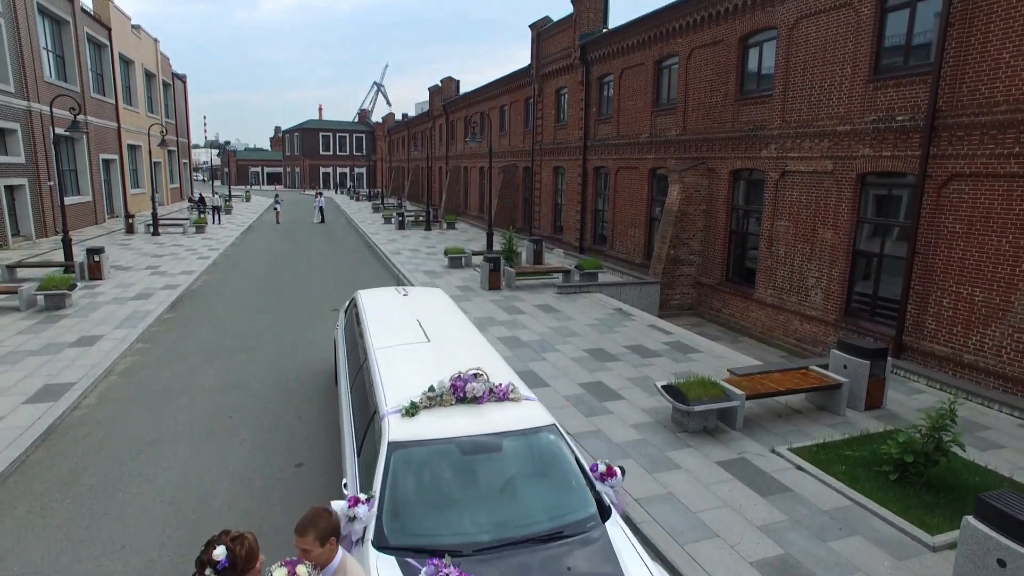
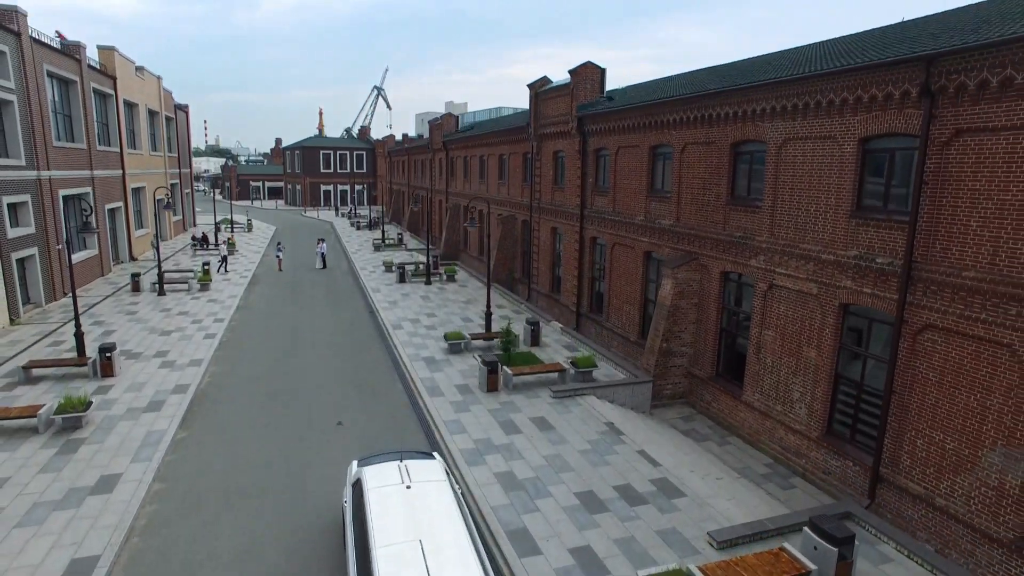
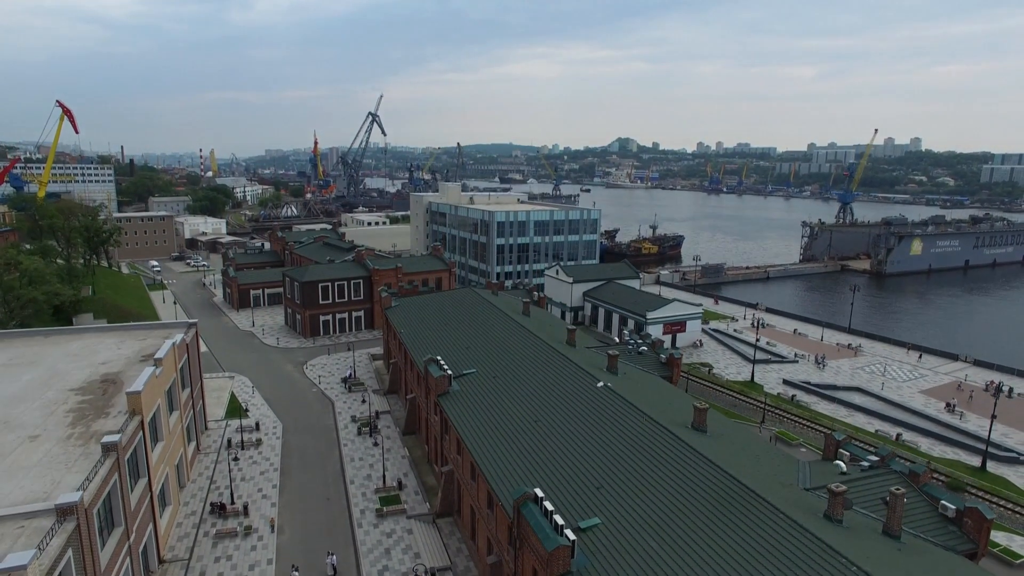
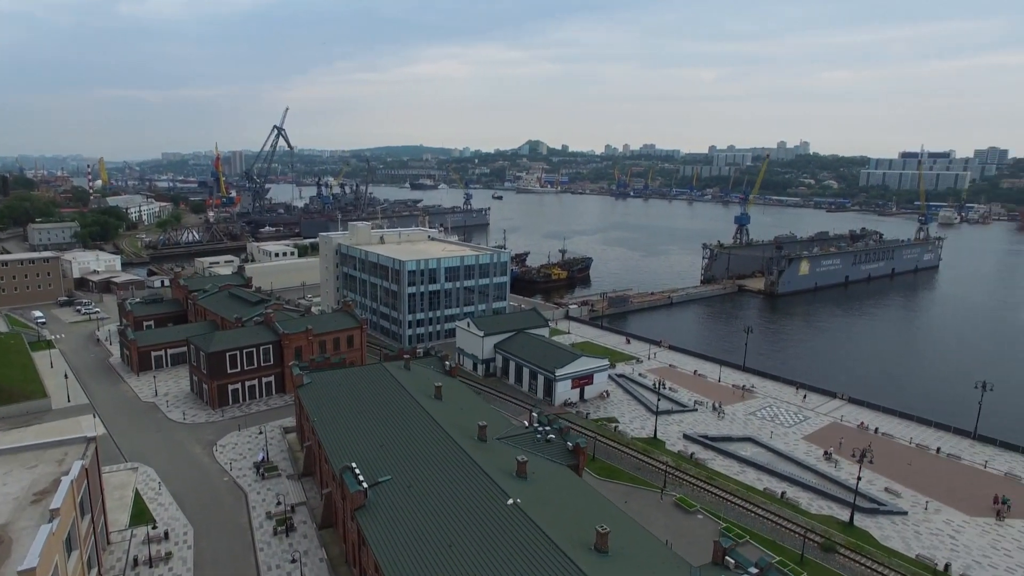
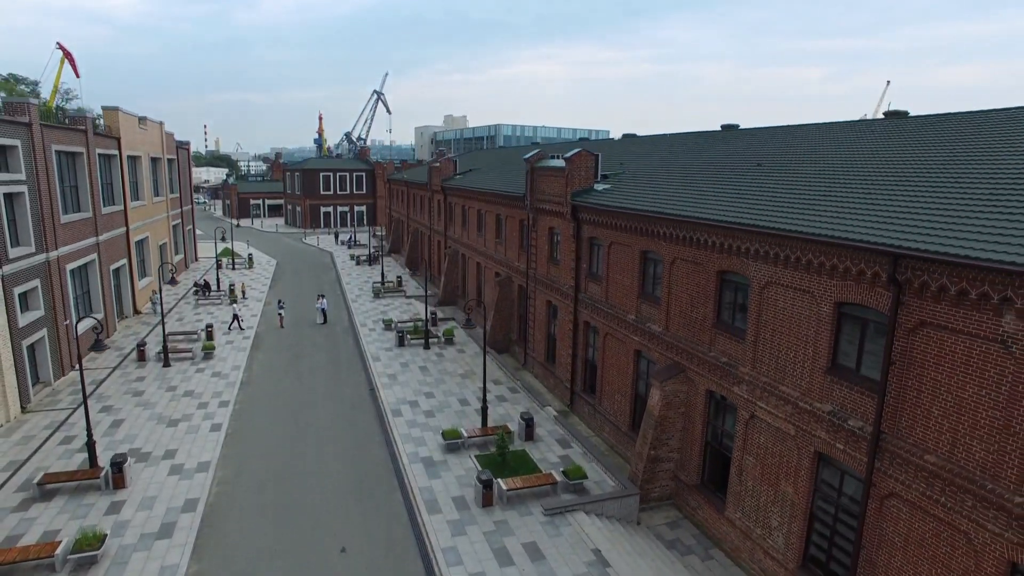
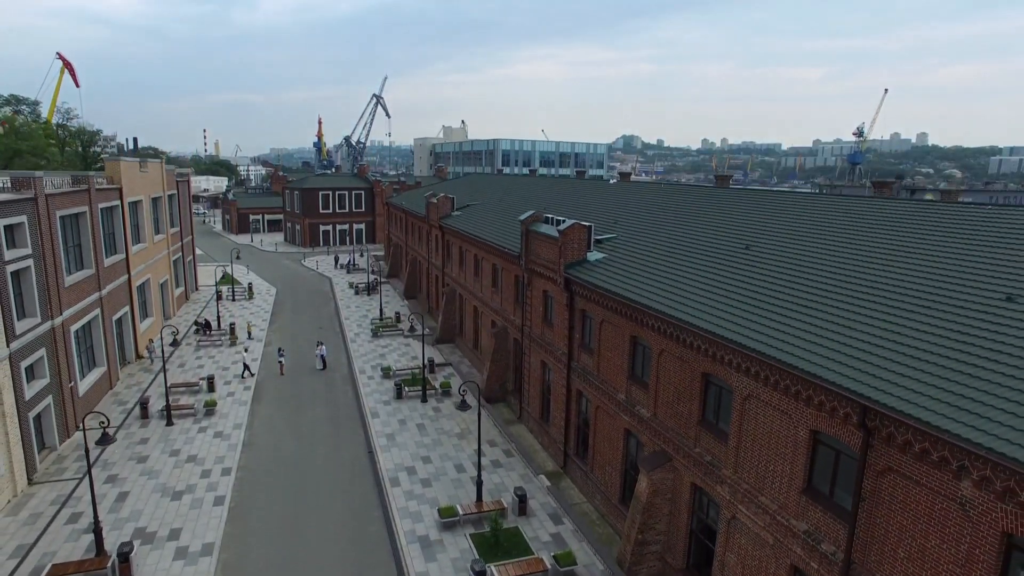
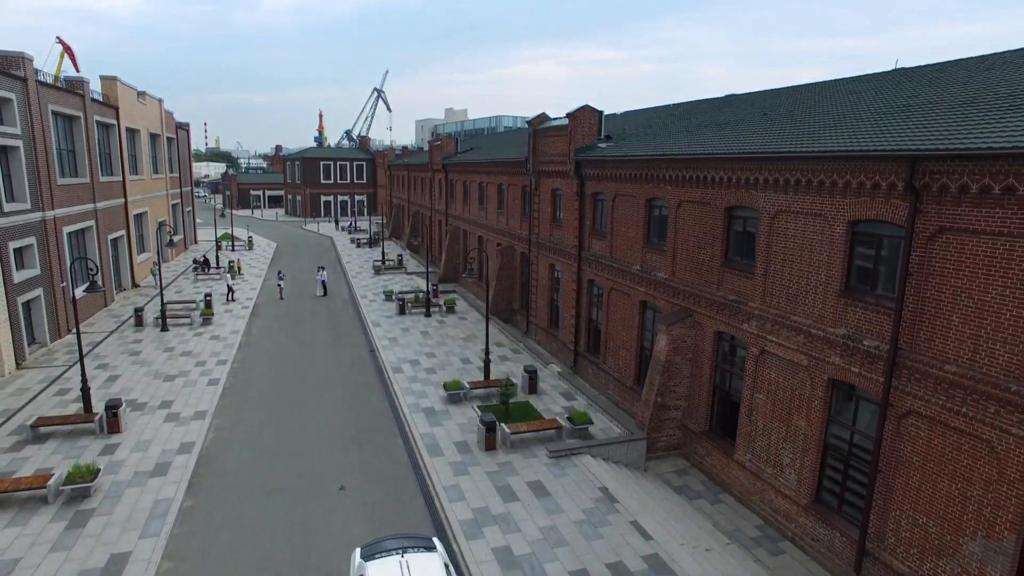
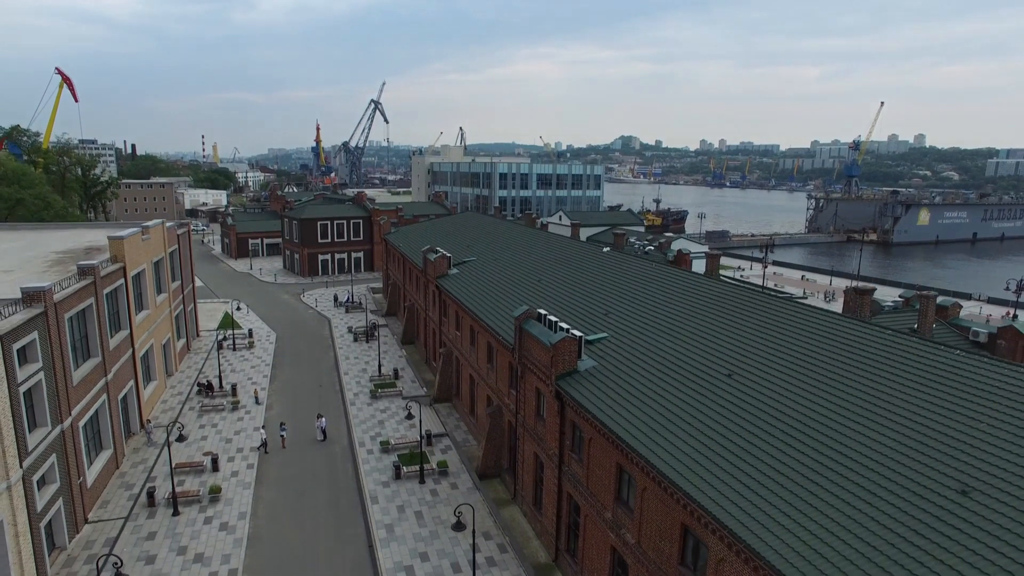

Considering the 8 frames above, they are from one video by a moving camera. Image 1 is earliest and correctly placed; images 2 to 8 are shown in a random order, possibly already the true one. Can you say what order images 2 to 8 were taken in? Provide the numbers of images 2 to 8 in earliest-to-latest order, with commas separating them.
2, 7, 5, 6, 8, 3, 4
